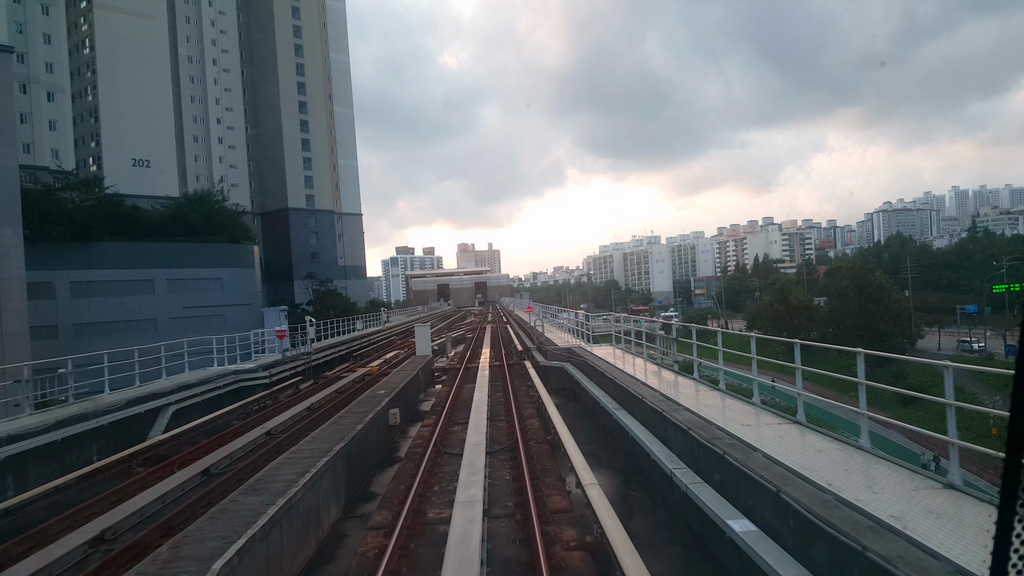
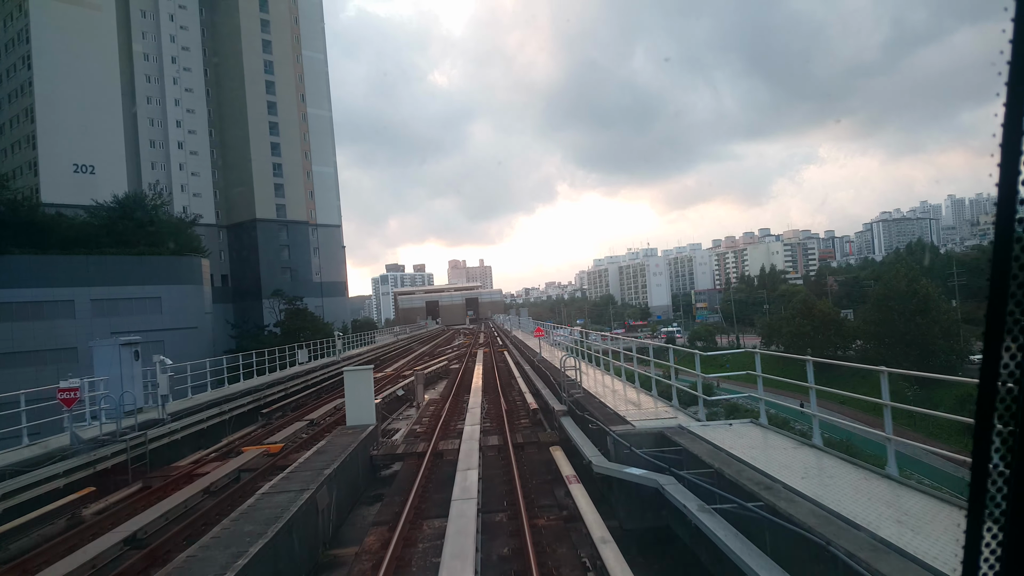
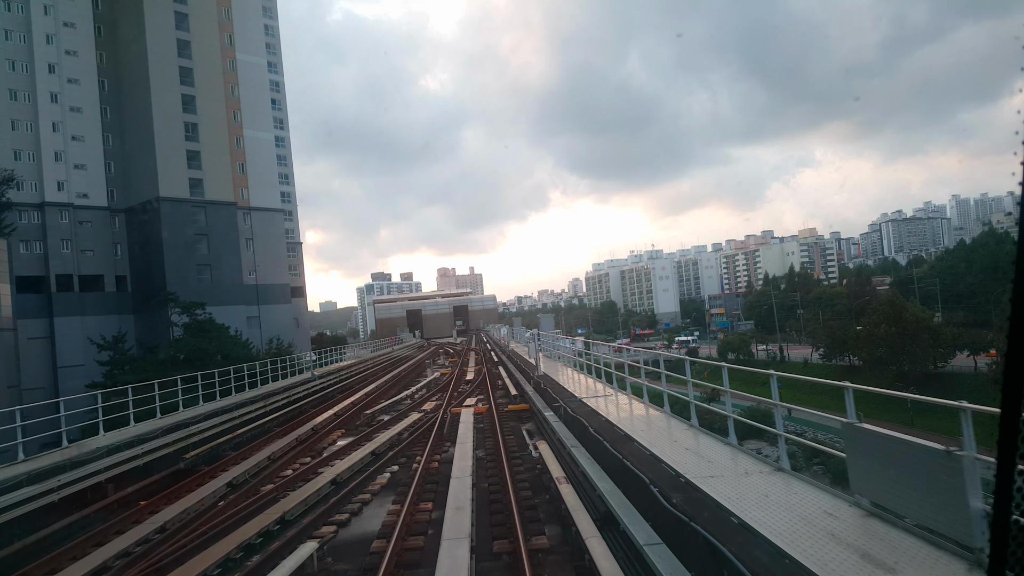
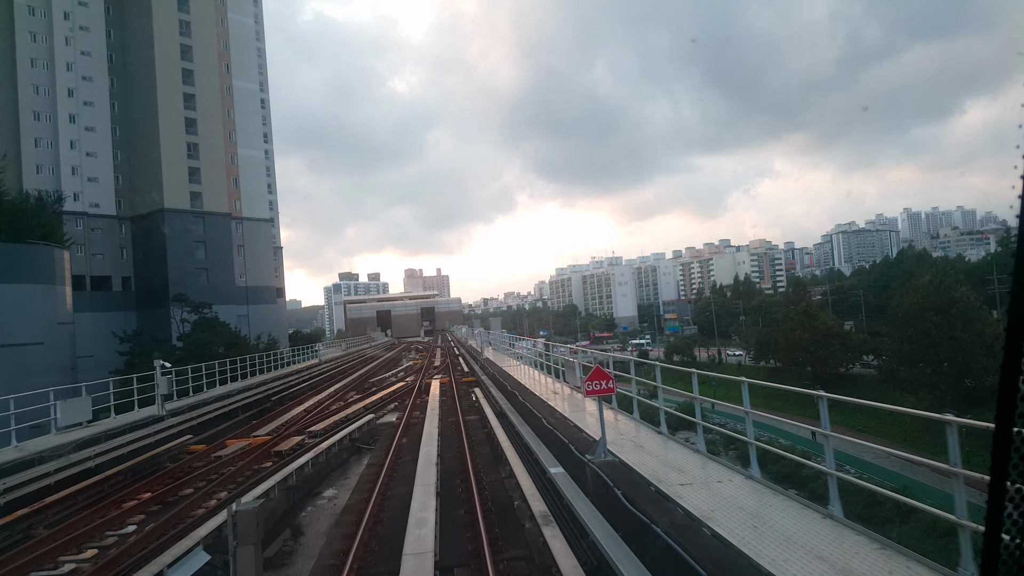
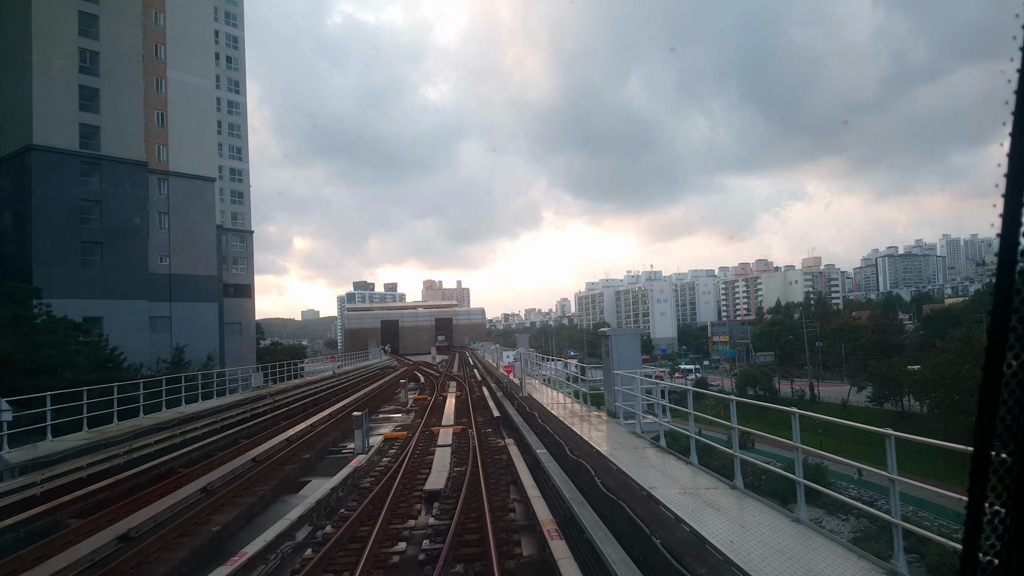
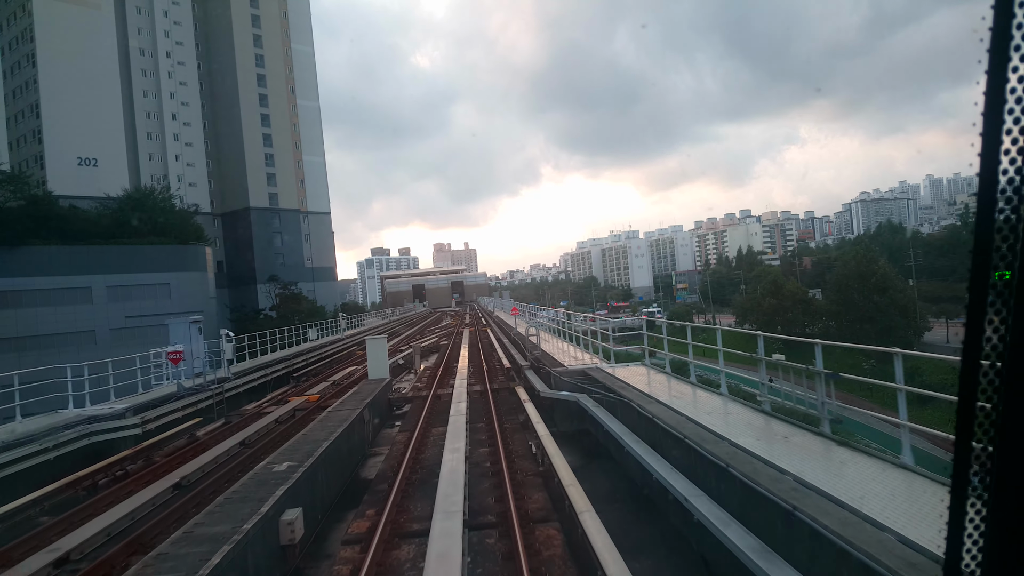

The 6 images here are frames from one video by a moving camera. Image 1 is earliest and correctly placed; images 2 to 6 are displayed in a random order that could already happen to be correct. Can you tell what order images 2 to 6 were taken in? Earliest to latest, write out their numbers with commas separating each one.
6, 2, 4, 3, 5
